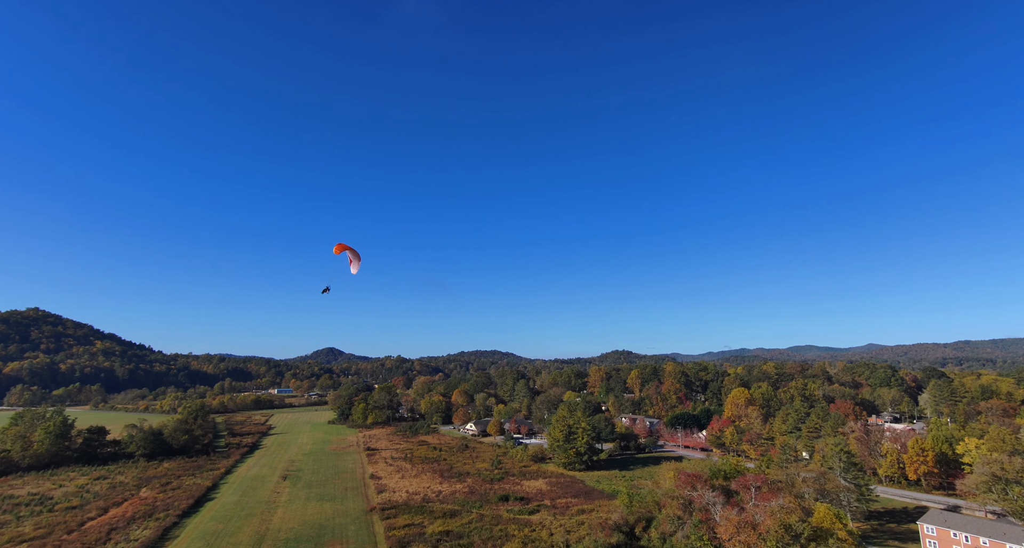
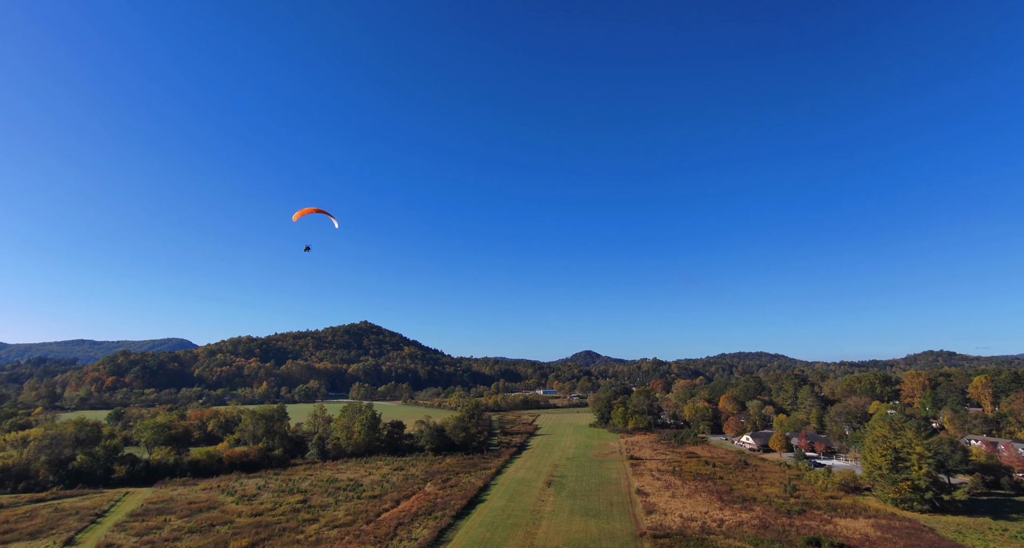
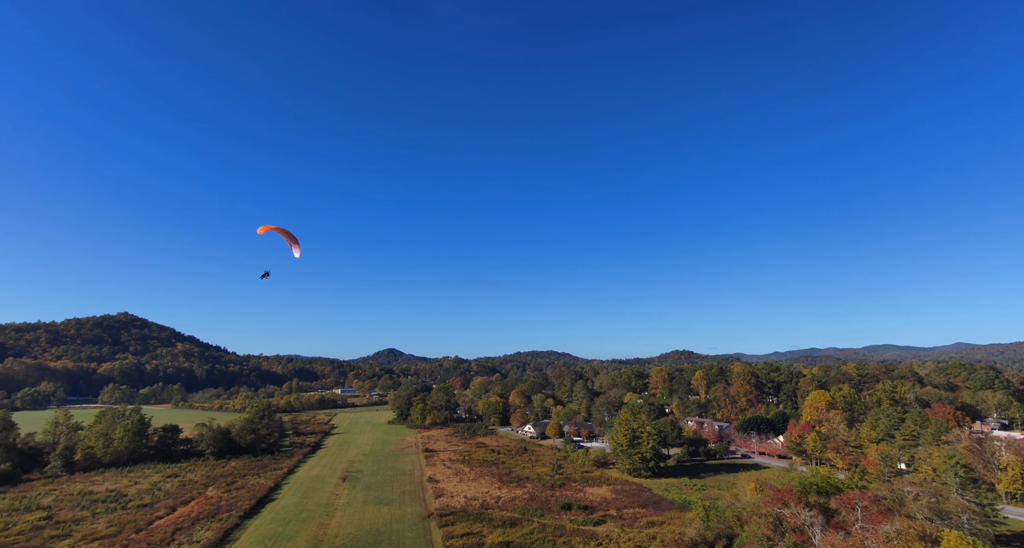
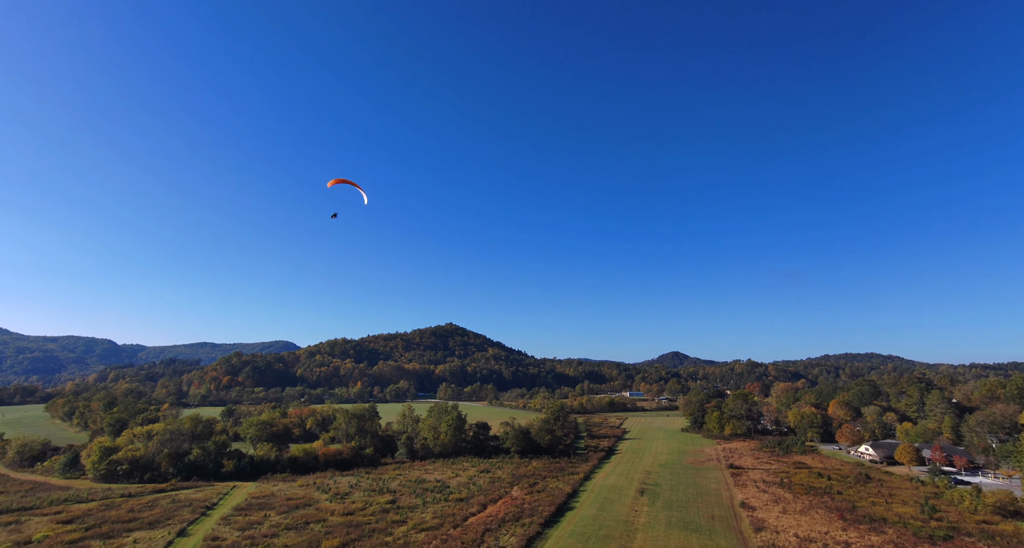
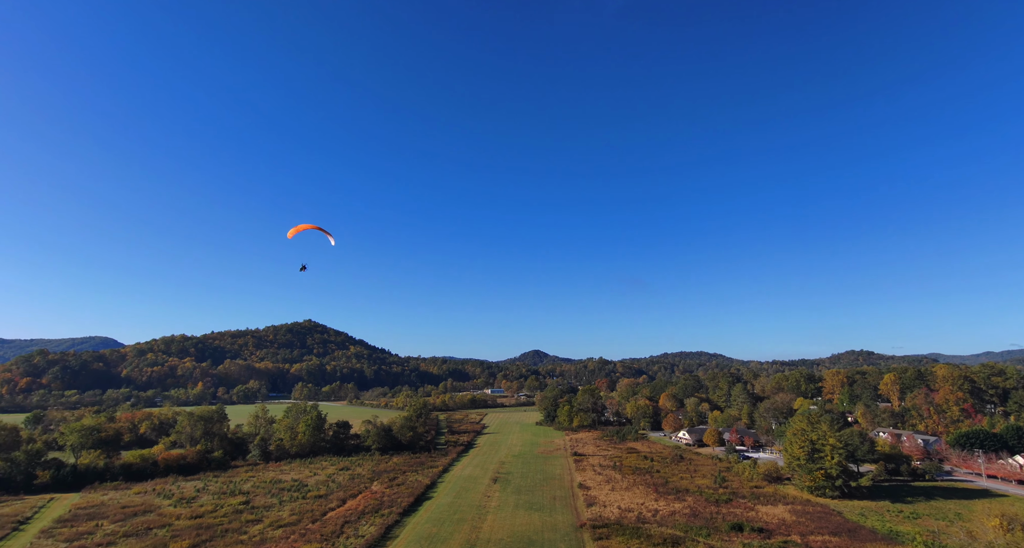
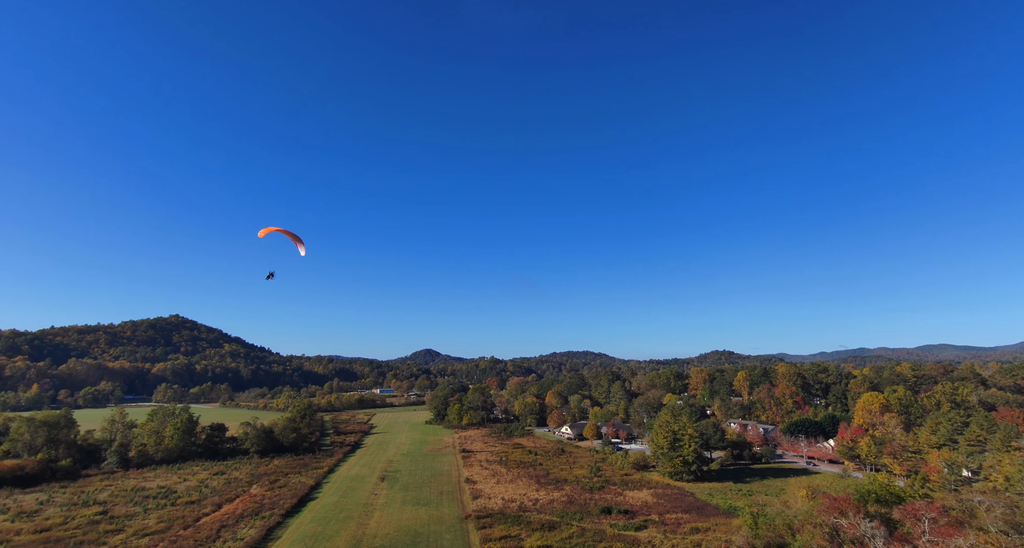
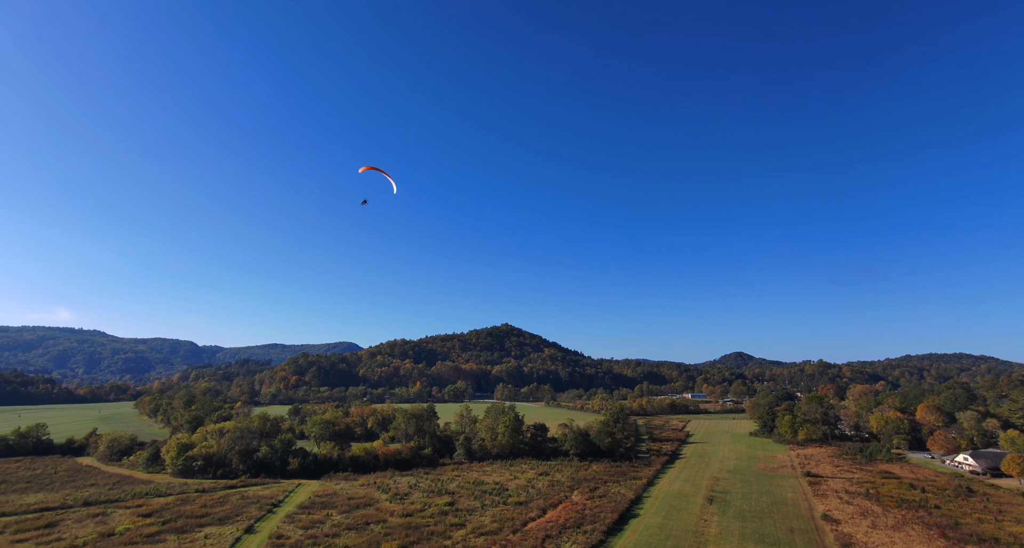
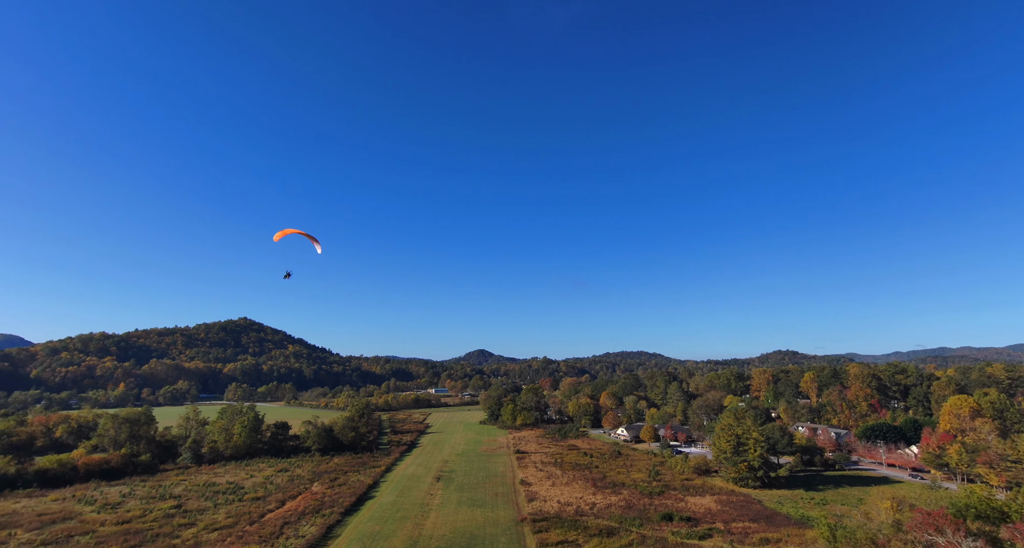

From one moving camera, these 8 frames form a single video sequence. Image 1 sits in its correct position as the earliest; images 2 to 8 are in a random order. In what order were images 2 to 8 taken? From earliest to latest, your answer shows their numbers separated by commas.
3, 6, 8, 5, 2, 4, 7
